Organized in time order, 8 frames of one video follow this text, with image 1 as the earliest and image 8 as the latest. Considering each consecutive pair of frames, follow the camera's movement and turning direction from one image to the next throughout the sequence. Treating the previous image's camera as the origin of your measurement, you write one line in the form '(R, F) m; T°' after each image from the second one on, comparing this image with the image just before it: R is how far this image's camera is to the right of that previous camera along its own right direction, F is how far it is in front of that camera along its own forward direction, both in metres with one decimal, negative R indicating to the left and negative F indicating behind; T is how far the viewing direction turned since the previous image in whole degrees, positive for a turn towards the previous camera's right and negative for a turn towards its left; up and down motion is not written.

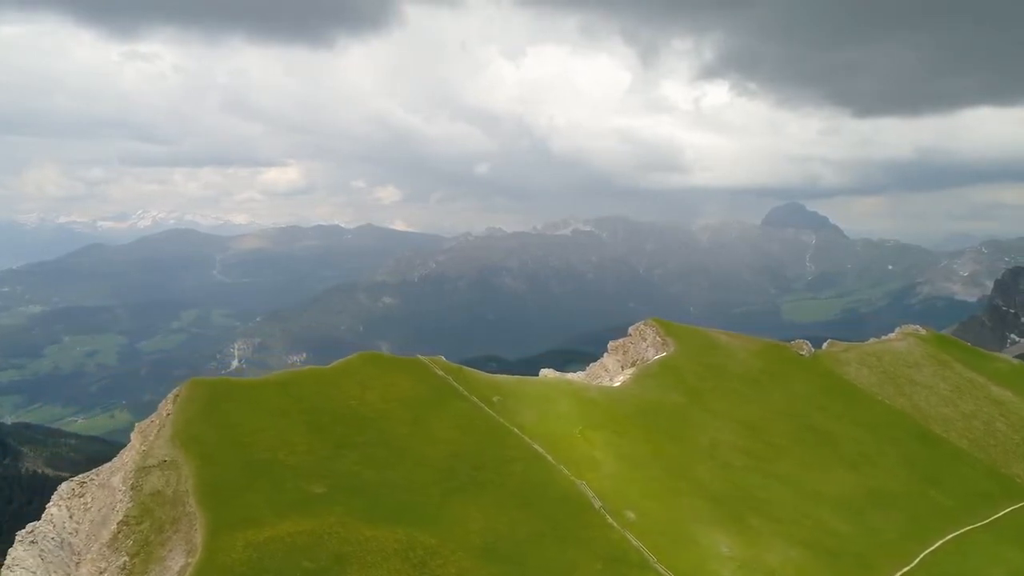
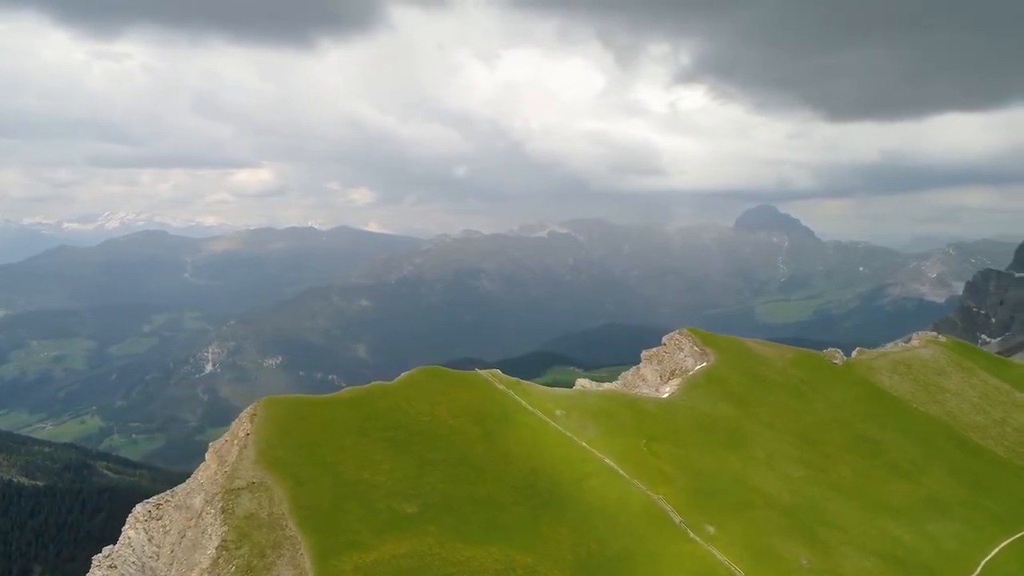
(-5.7, +0.1) m; +1°
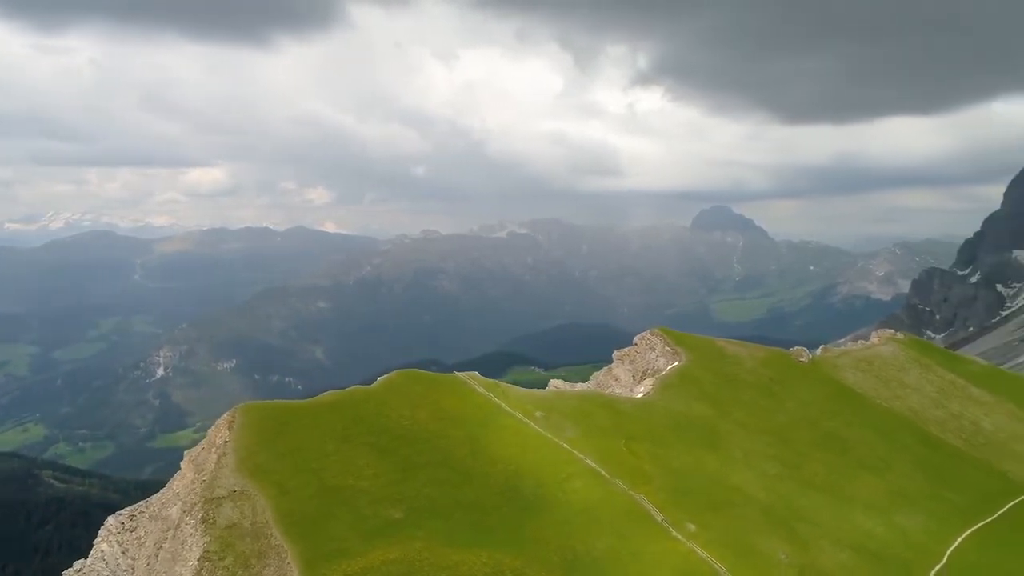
(-1.2, 0.0) m; +3°
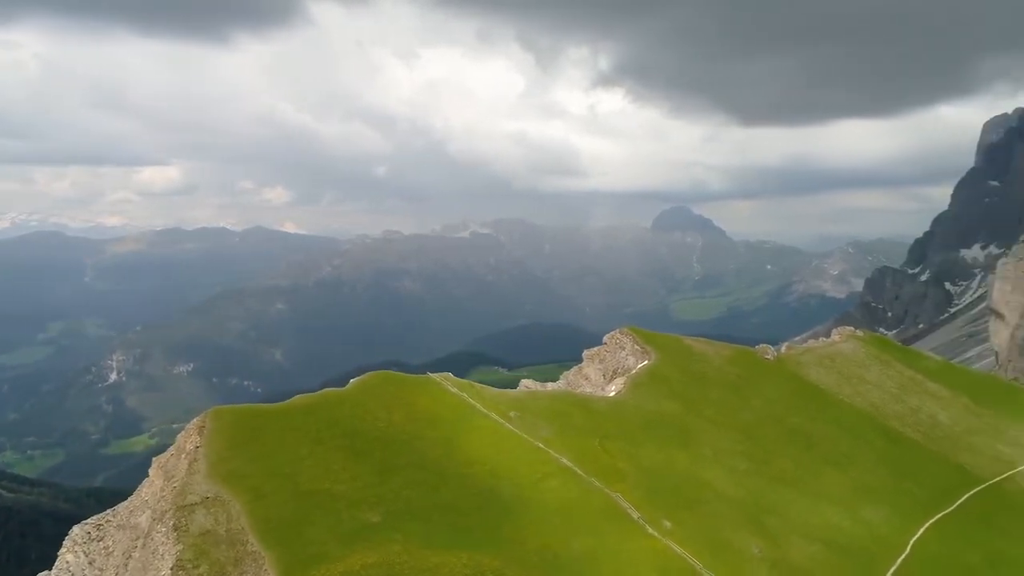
(-0.6, 0.0) m; +3°
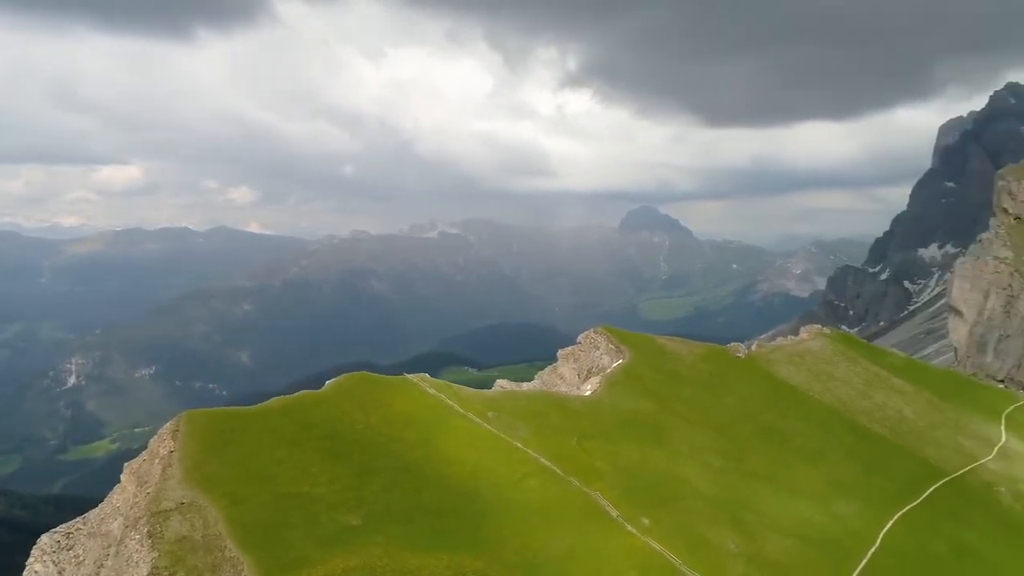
(-0.5, 0.0) m; +2°
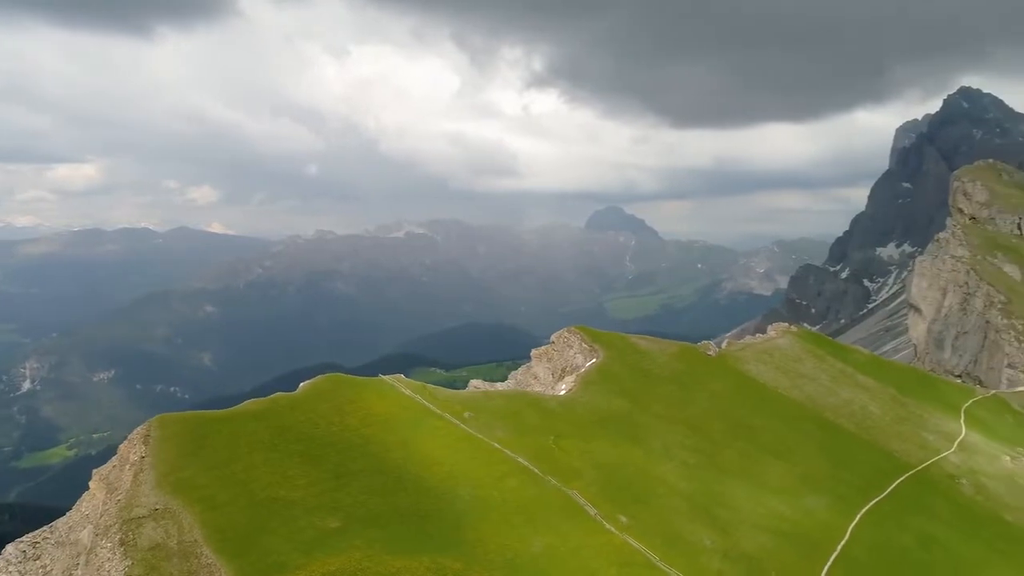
(-0.5, 0.0) m; +3°
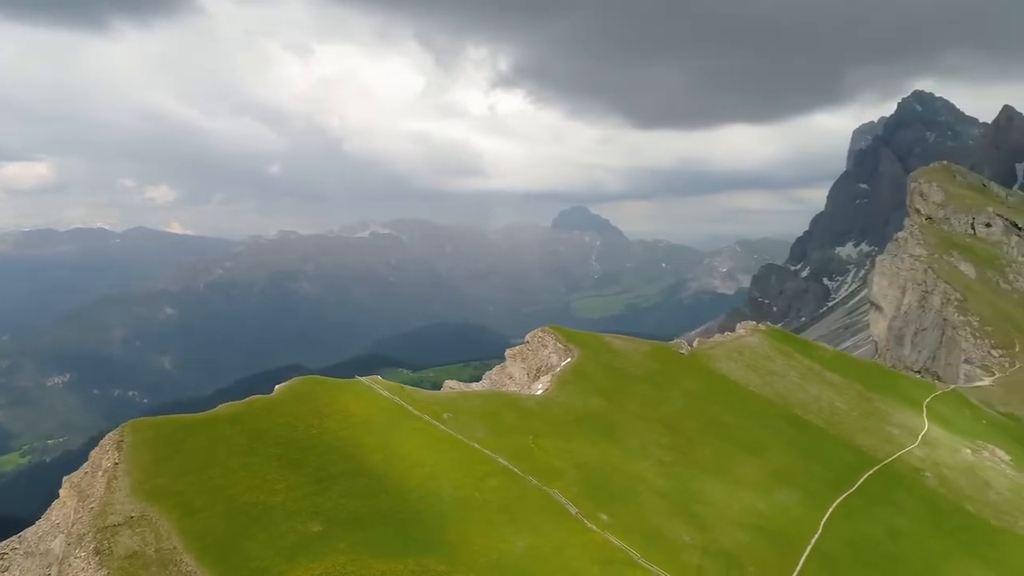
(-0.7, 0.0) m; +3°
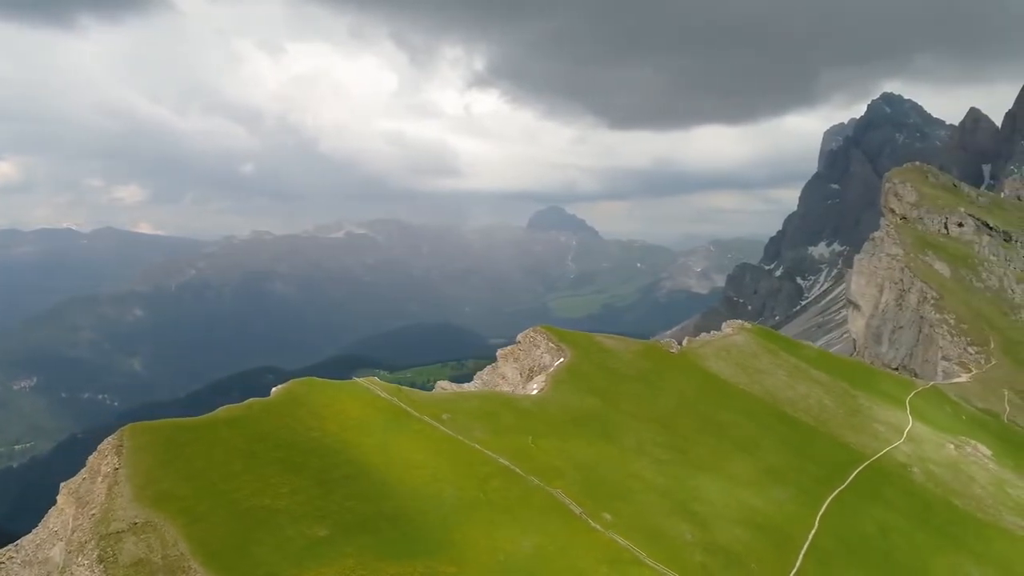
(-1.4, +0.1) m; +2°
